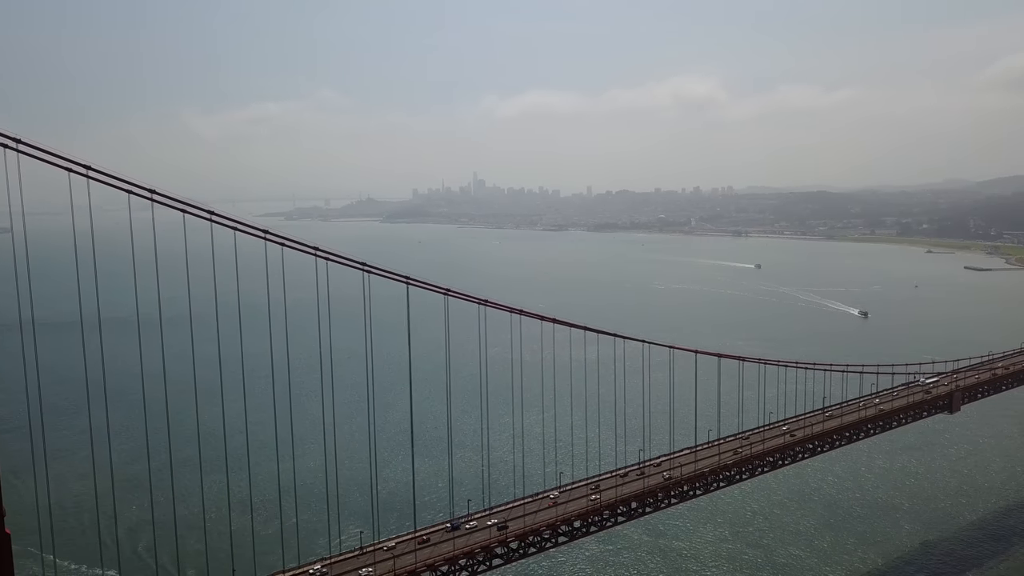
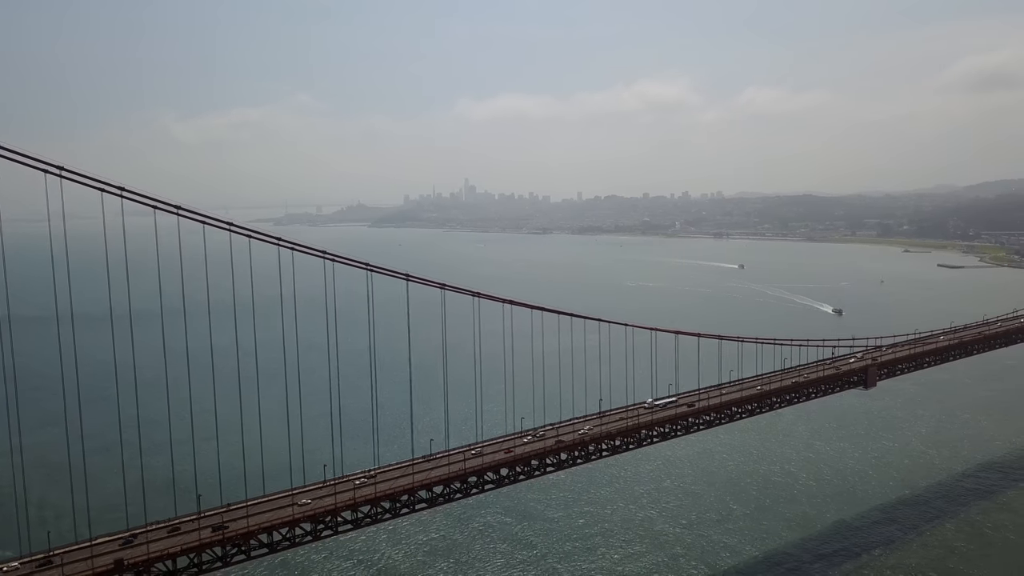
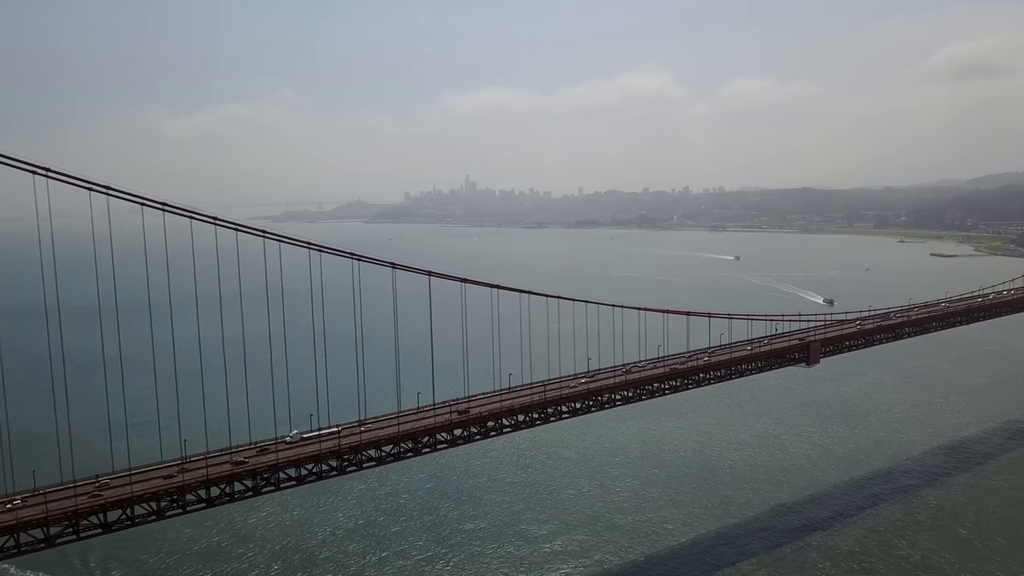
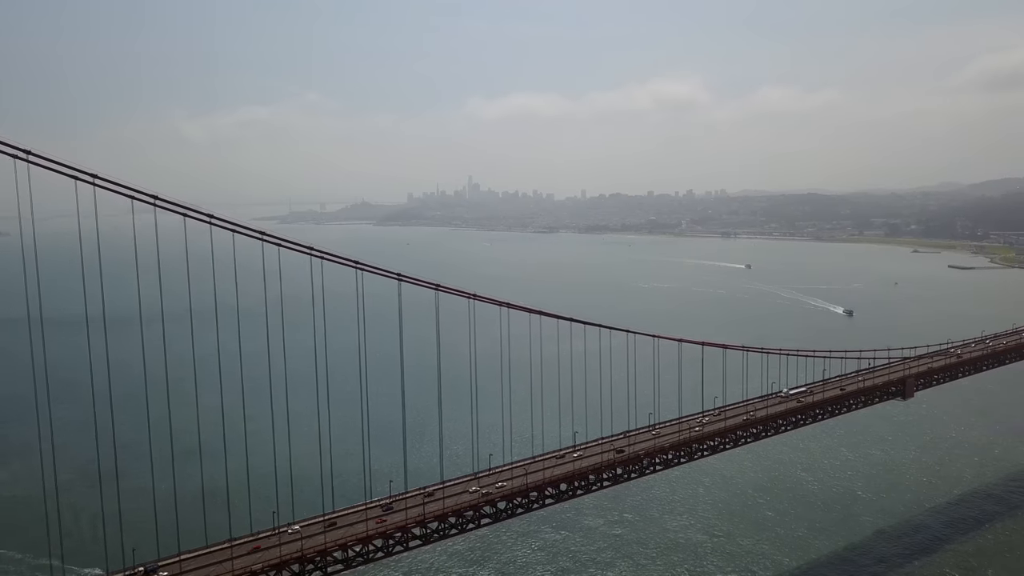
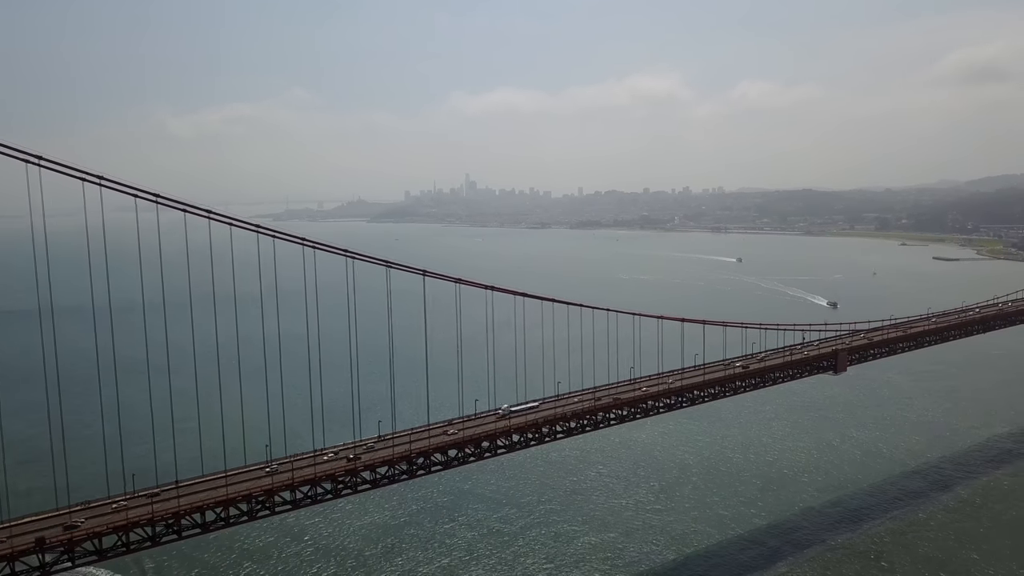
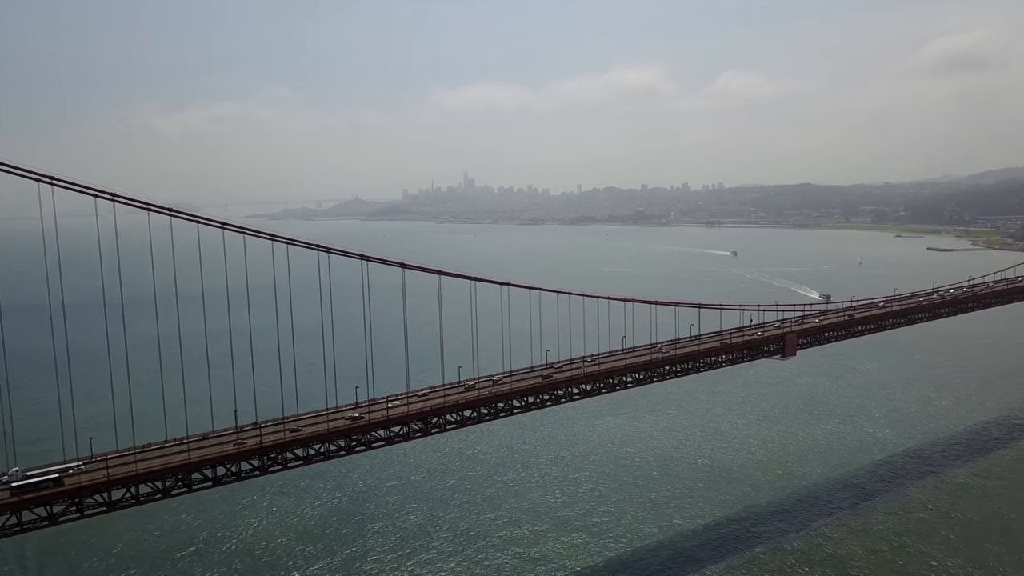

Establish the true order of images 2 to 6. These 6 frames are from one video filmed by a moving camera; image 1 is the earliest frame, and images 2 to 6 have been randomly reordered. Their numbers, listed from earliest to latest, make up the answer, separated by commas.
4, 2, 5, 3, 6
